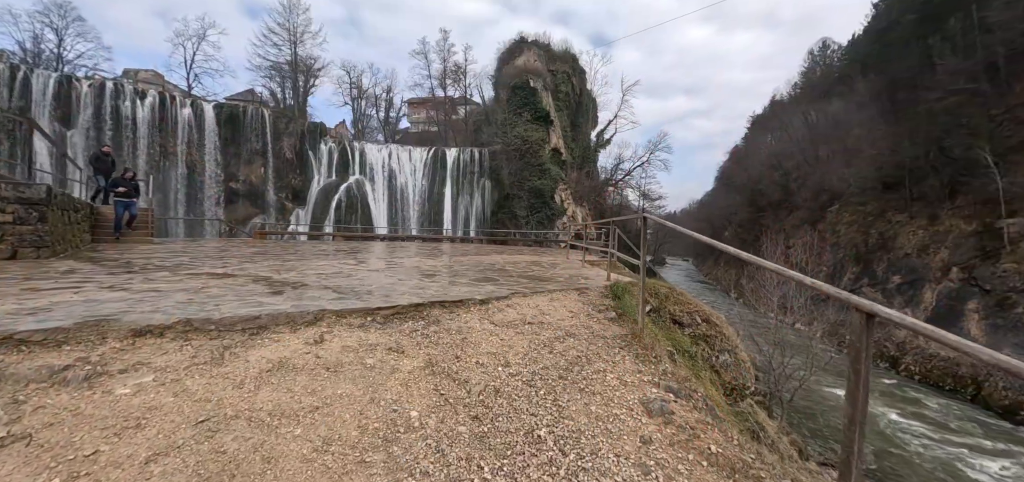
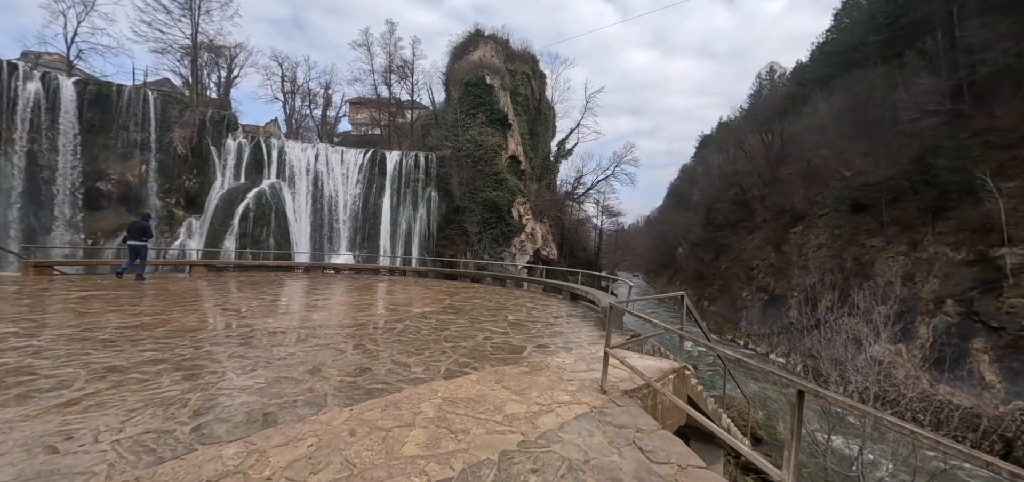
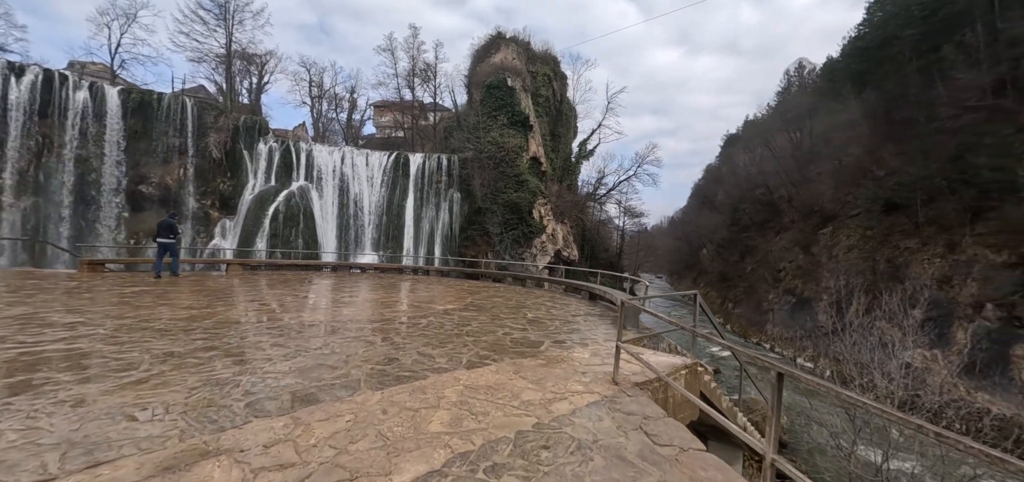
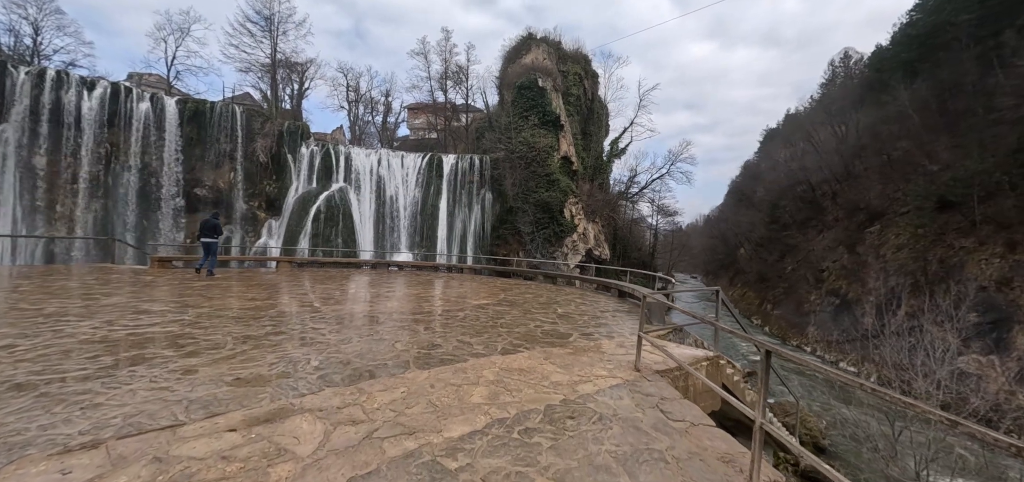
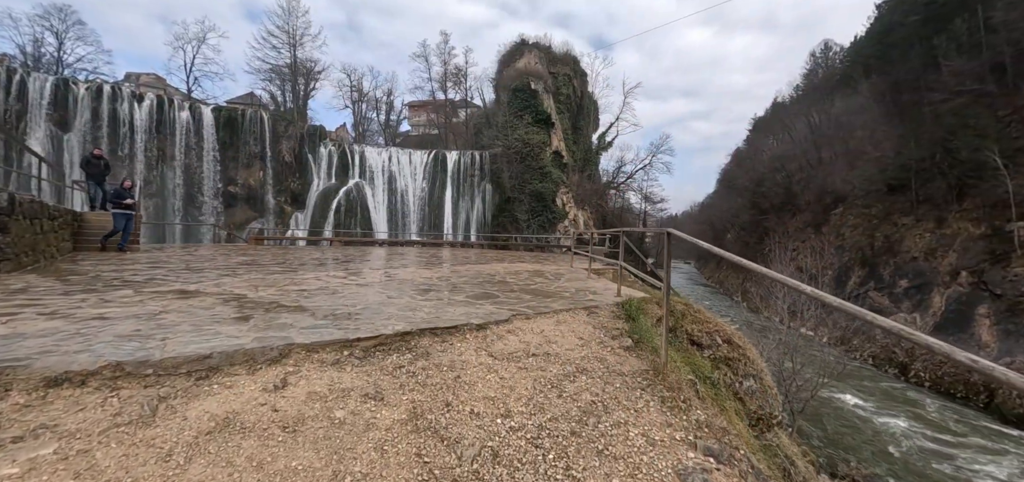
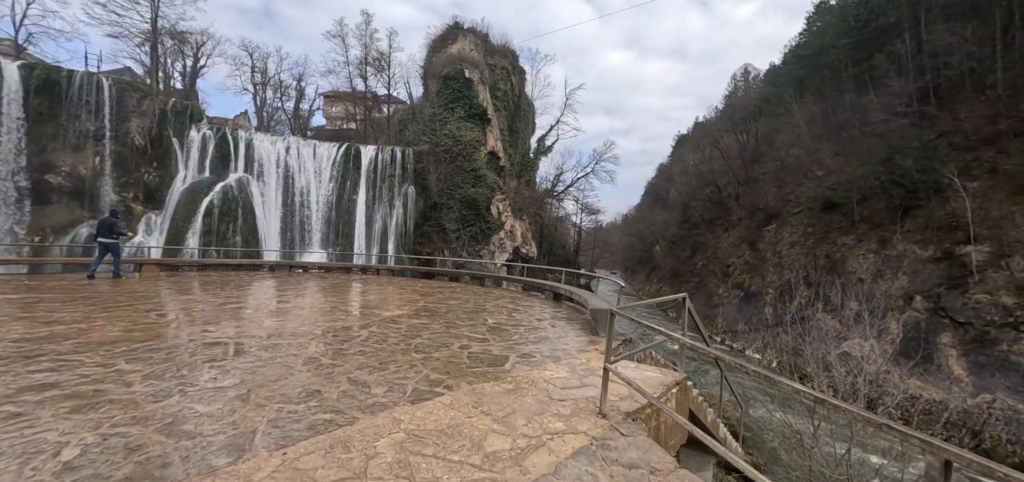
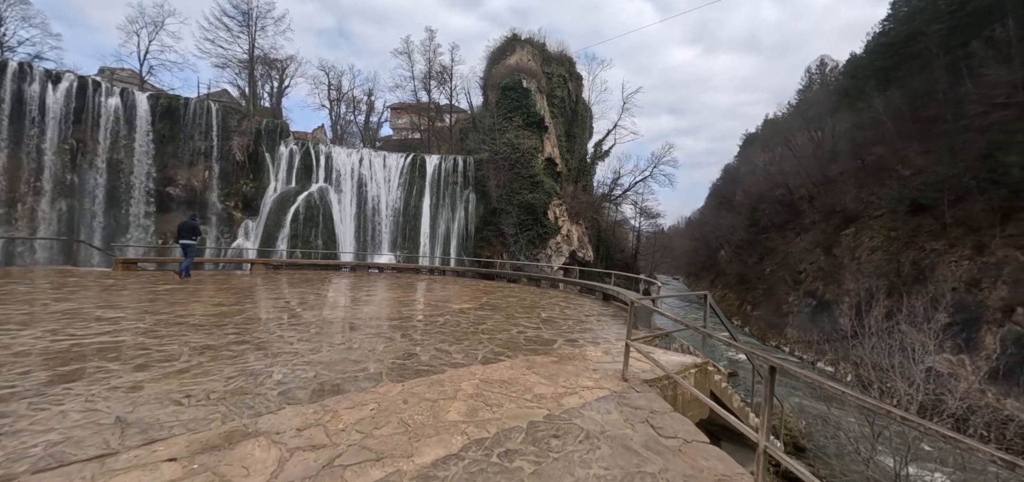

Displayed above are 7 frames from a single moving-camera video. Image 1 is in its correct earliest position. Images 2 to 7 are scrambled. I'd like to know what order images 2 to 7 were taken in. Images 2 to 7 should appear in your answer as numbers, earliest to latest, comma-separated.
5, 4, 7, 3, 2, 6
